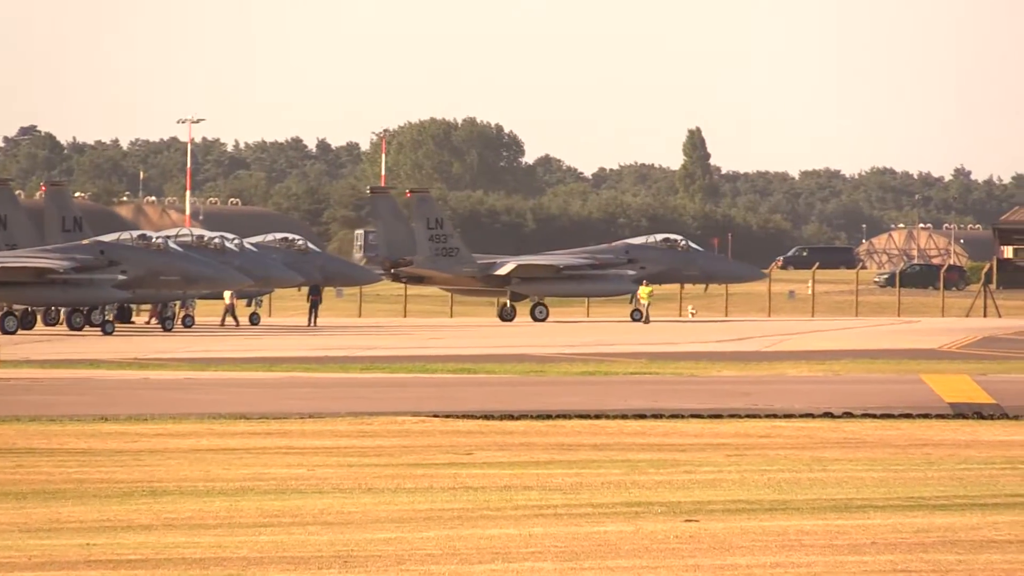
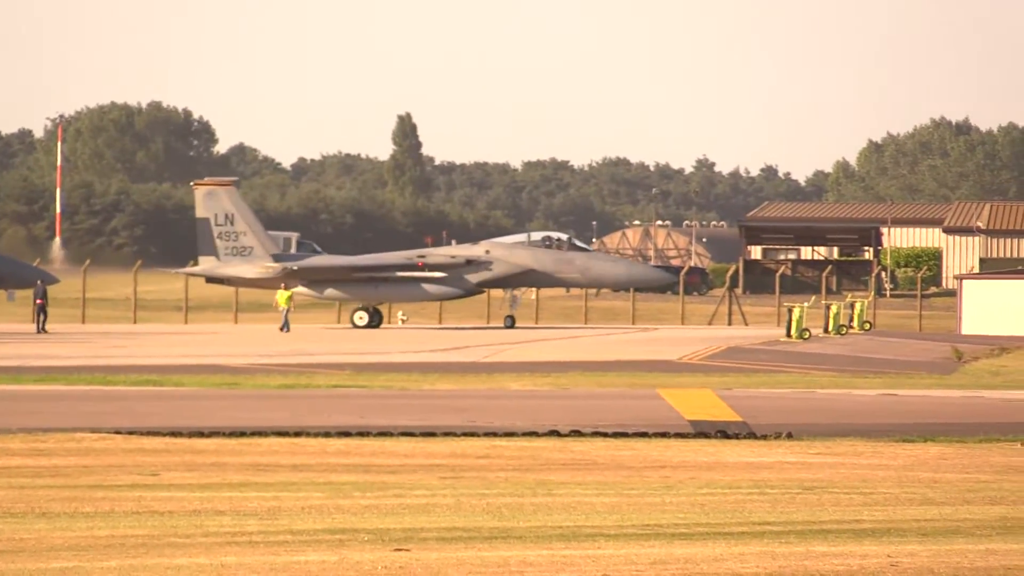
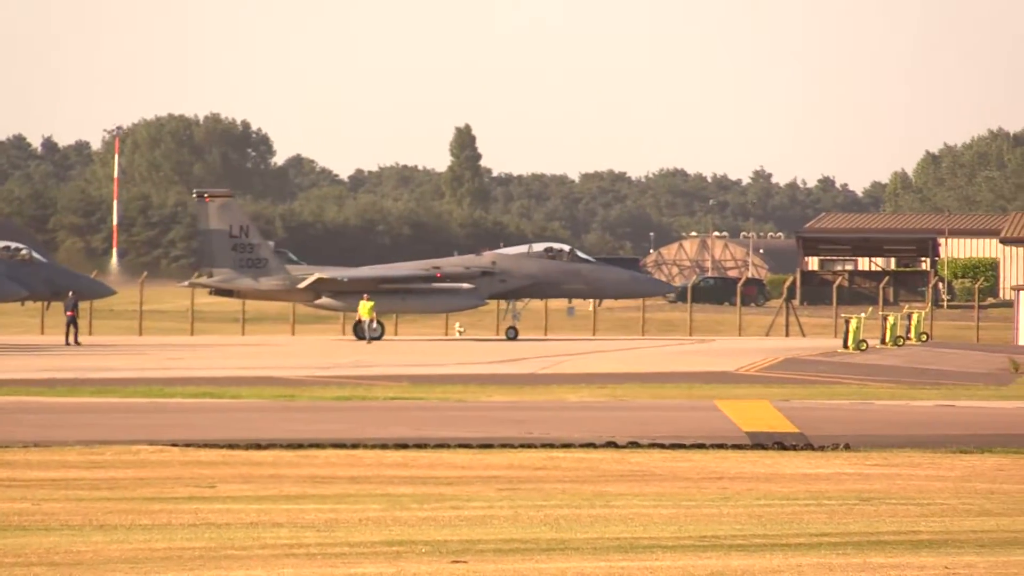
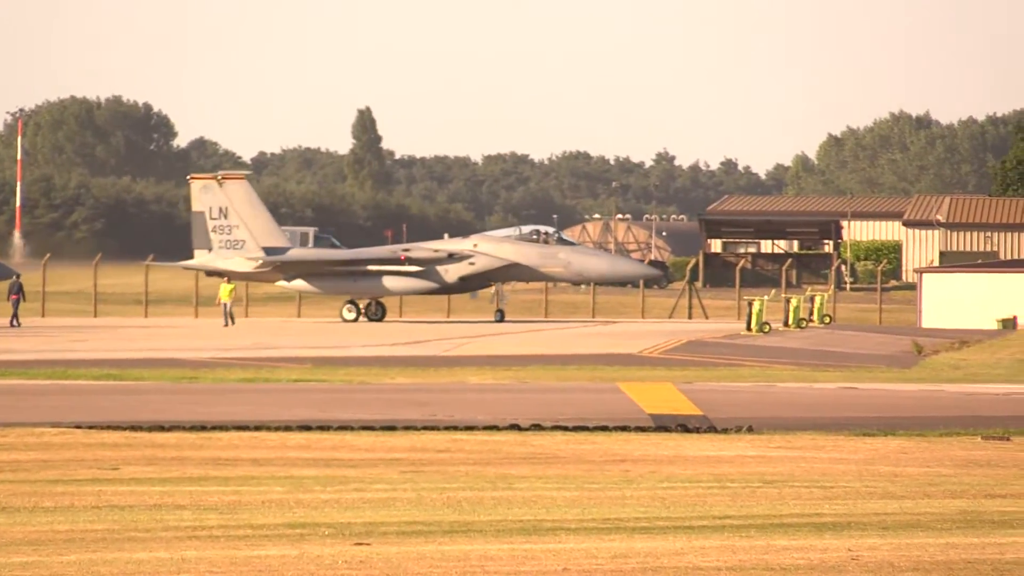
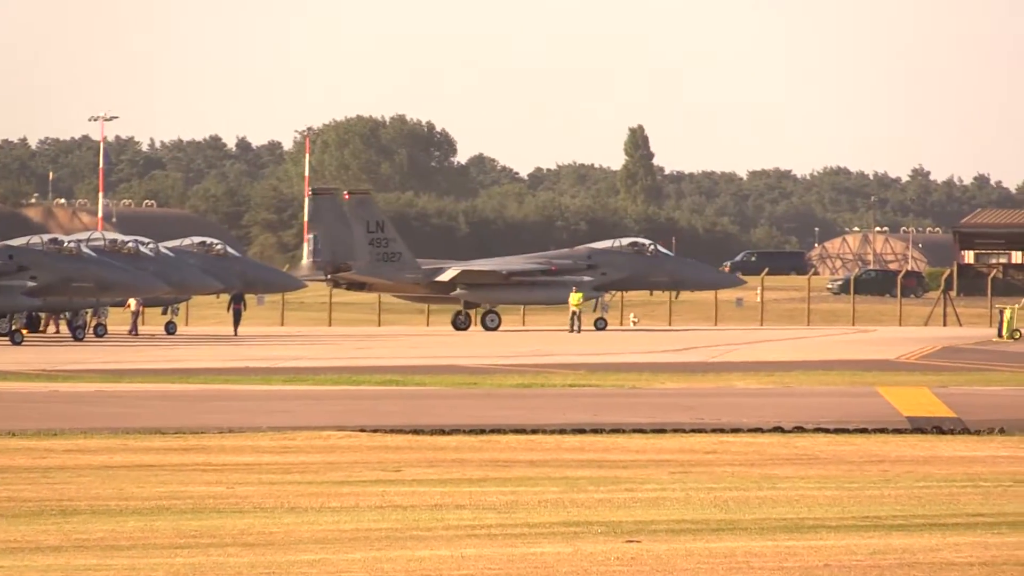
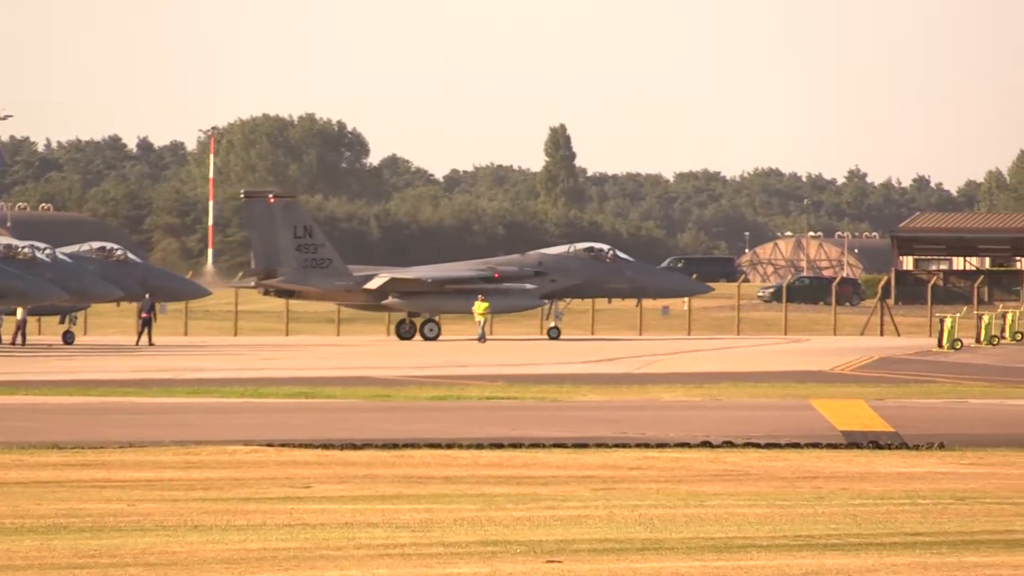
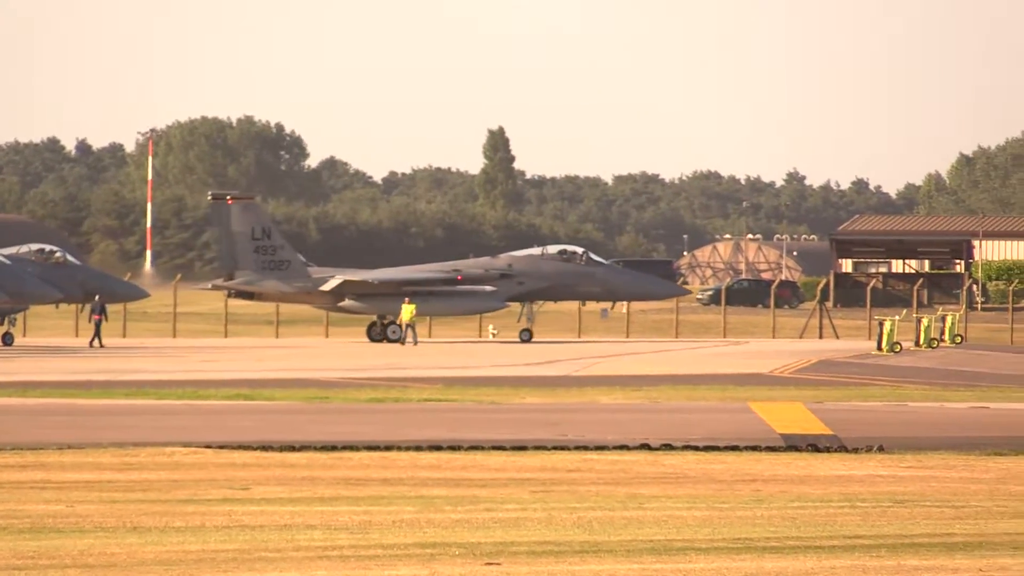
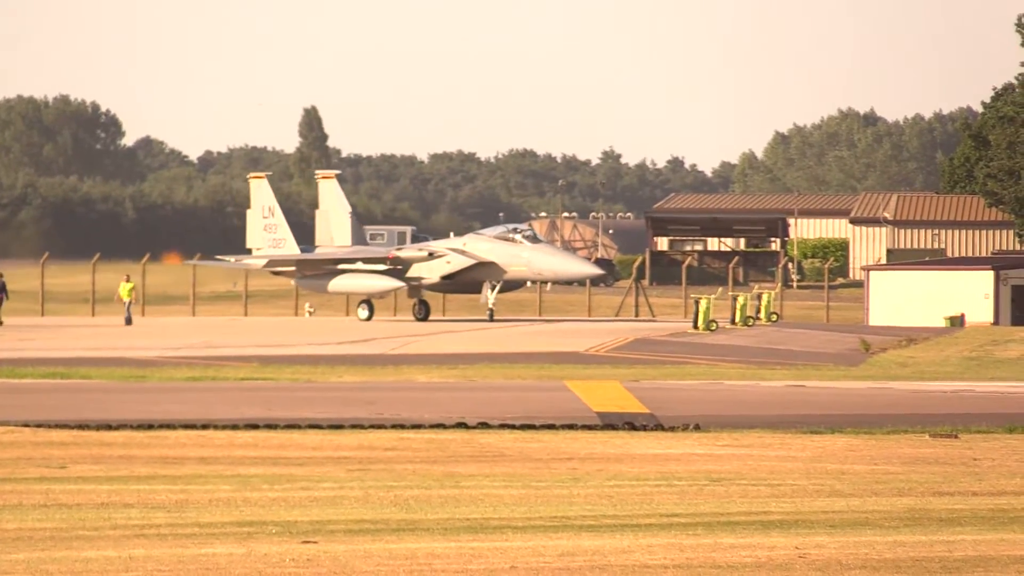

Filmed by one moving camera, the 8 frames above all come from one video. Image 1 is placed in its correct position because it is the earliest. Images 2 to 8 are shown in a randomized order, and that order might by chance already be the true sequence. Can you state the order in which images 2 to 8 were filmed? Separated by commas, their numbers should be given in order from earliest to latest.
5, 6, 7, 3, 2, 4, 8
